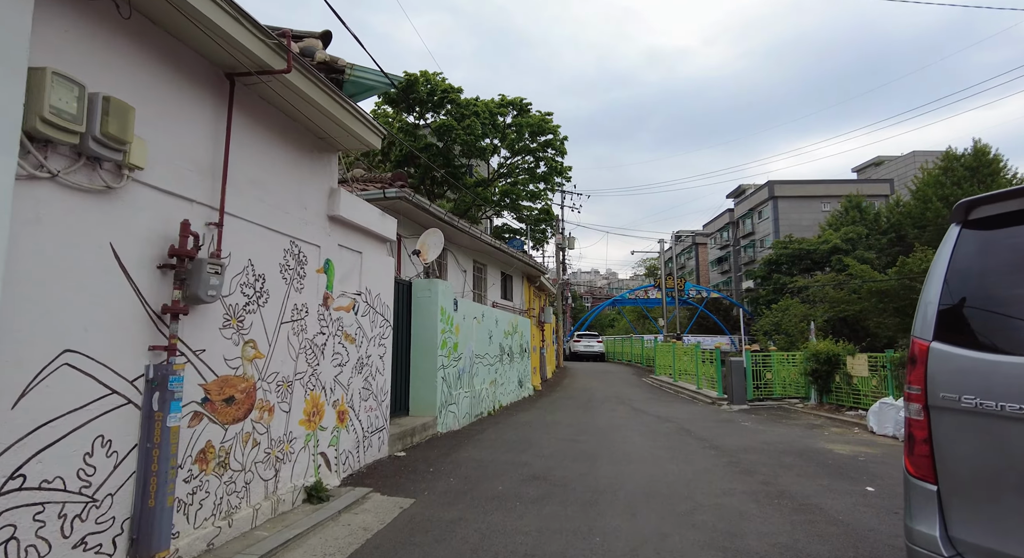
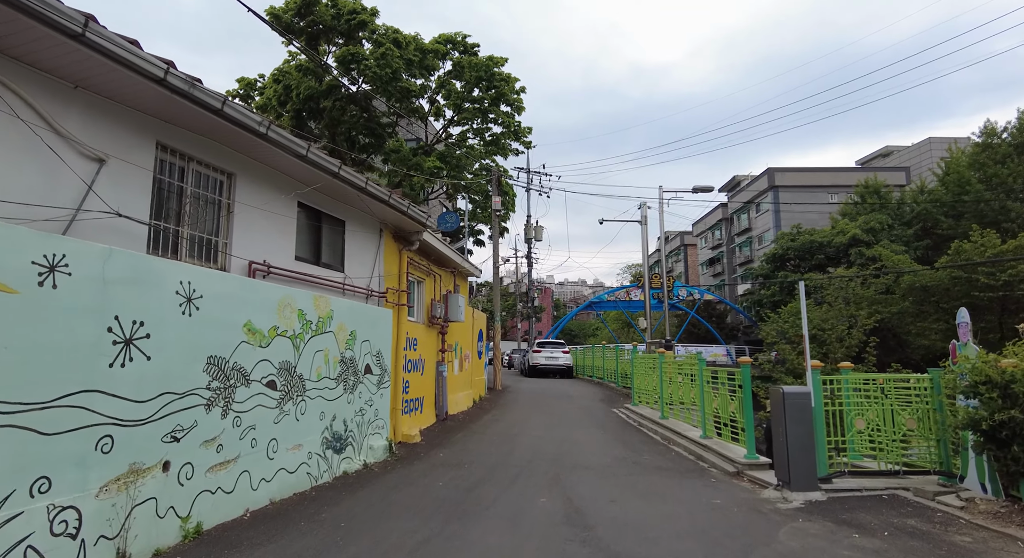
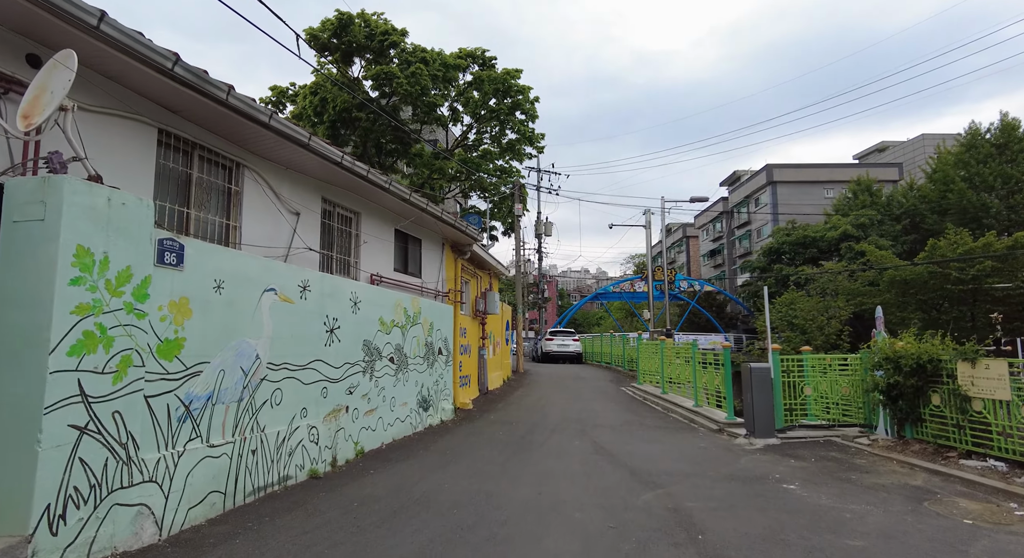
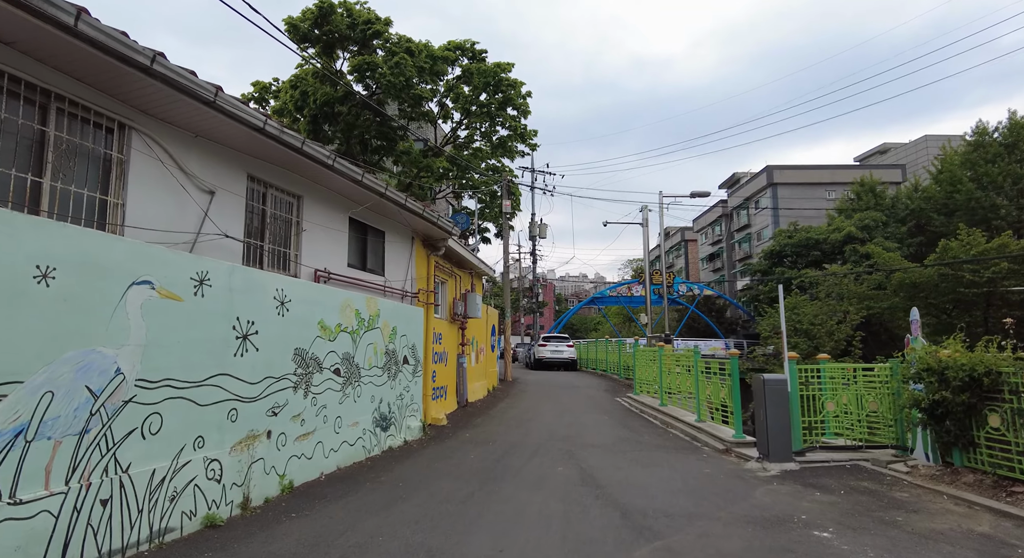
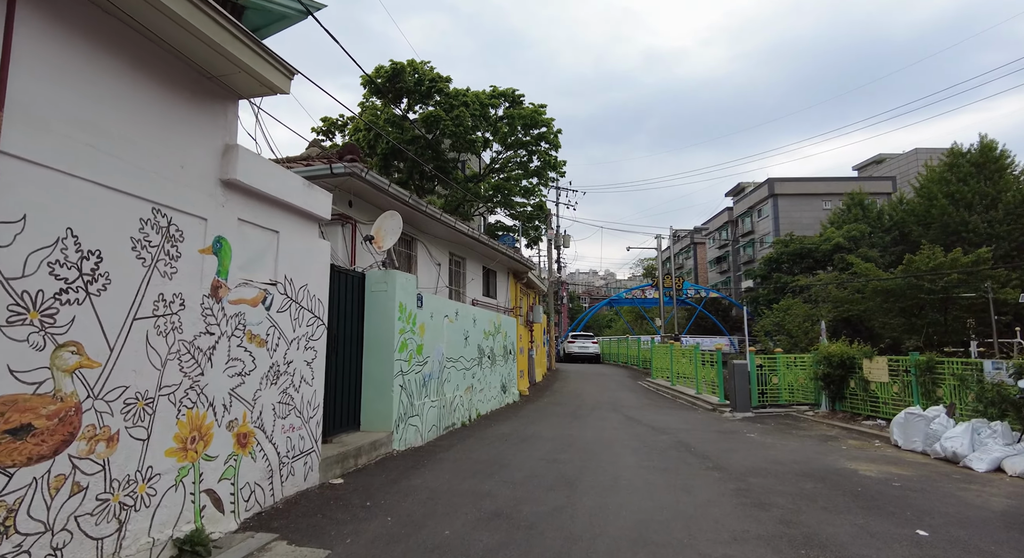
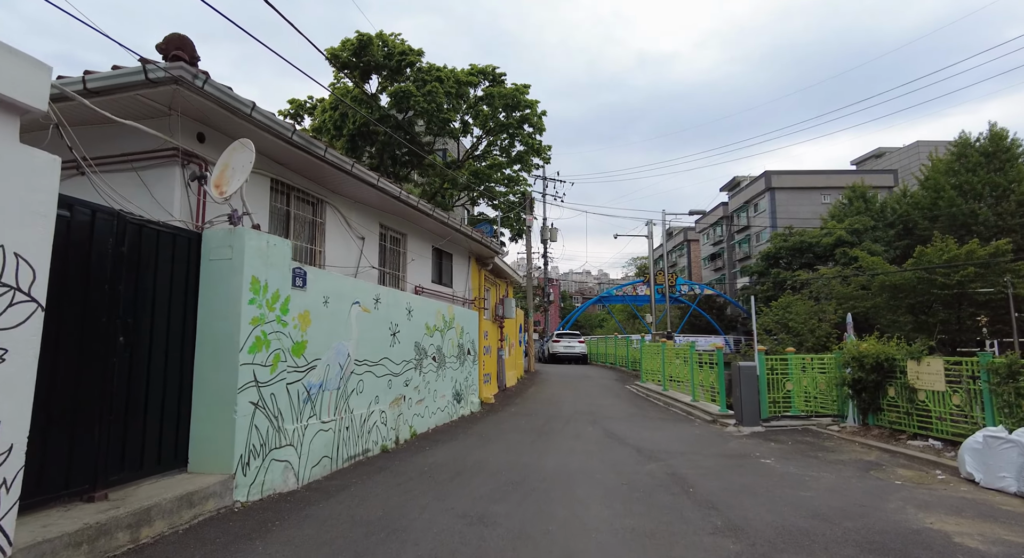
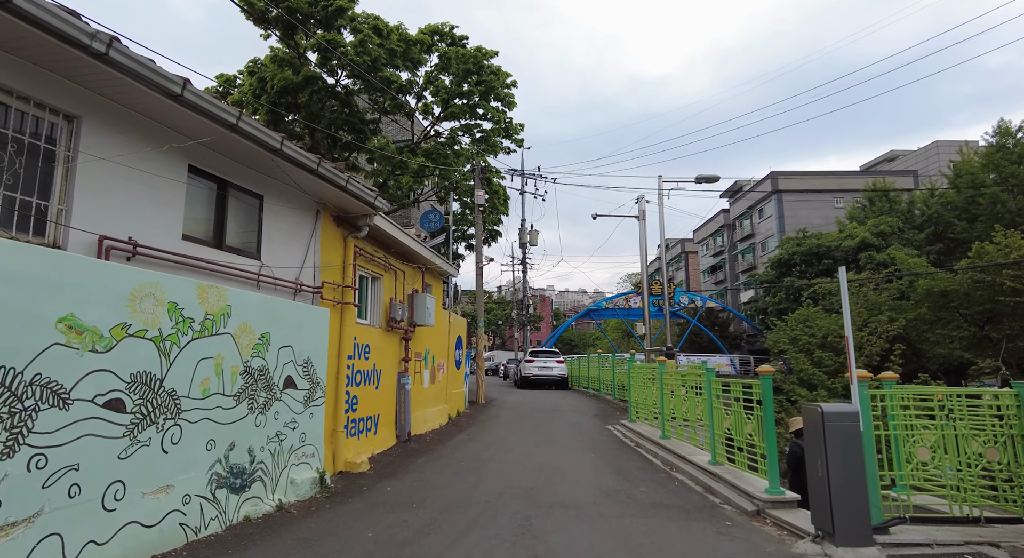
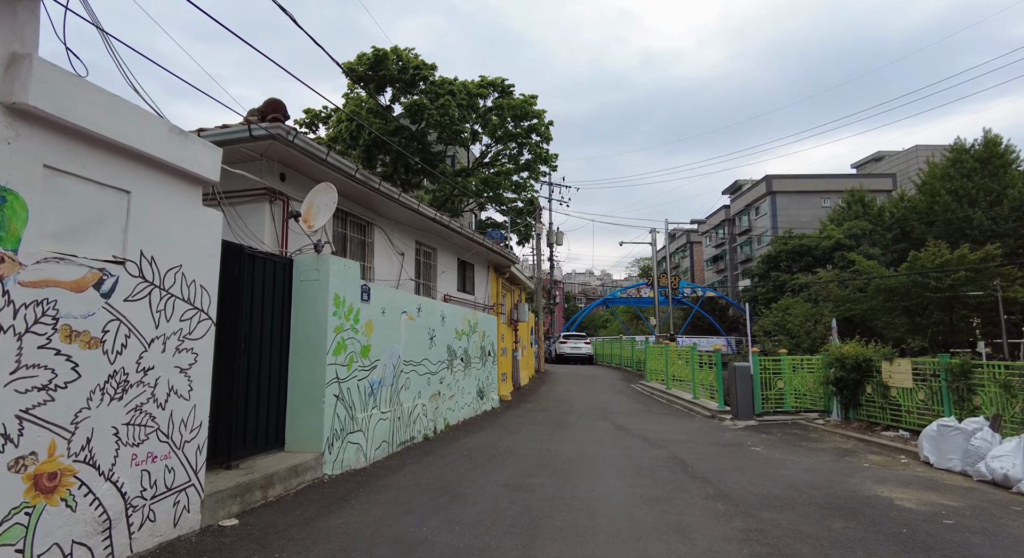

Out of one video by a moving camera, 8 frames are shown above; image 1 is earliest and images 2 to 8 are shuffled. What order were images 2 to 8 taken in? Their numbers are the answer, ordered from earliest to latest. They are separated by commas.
5, 8, 6, 3, 4, 2, 7
